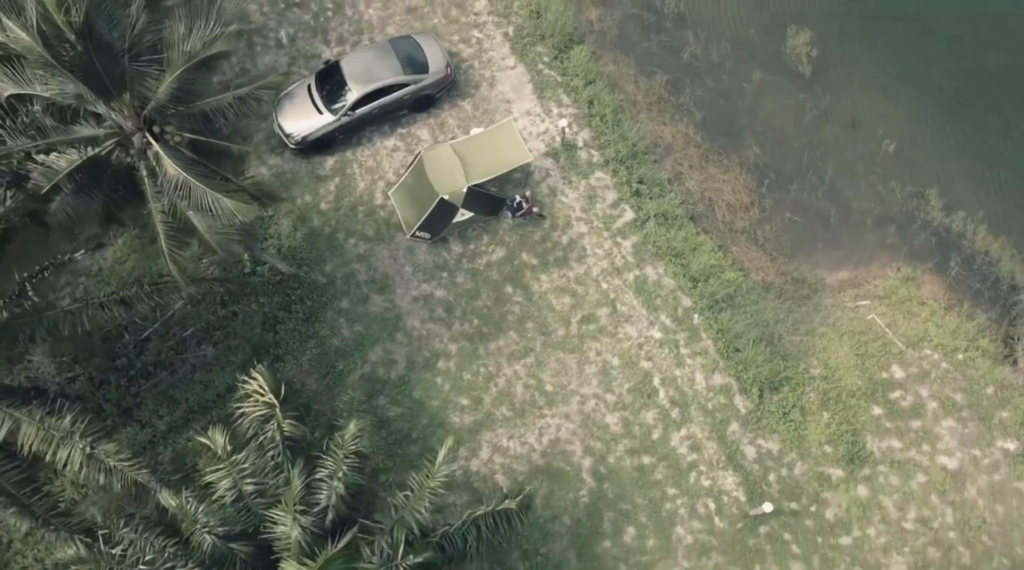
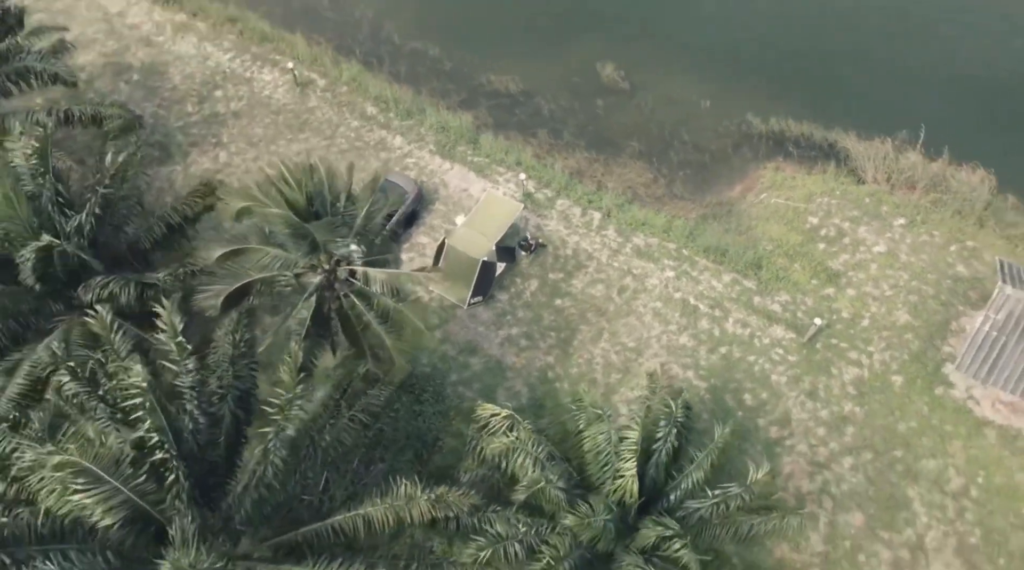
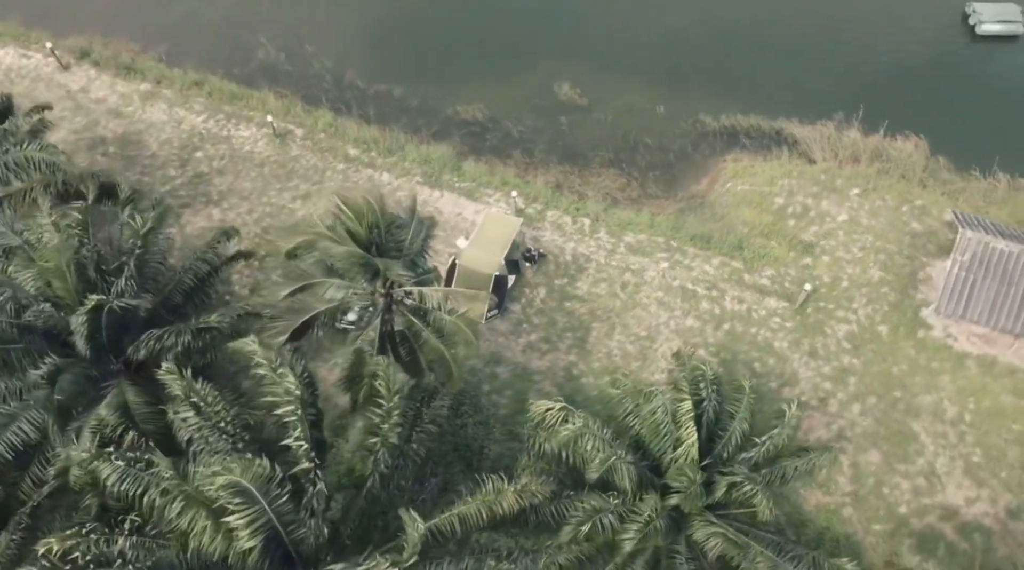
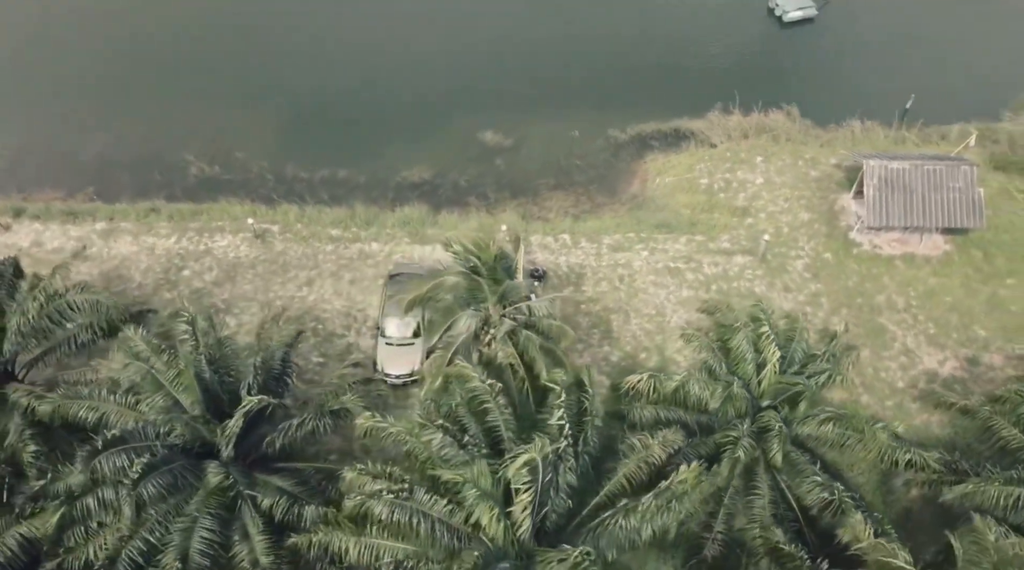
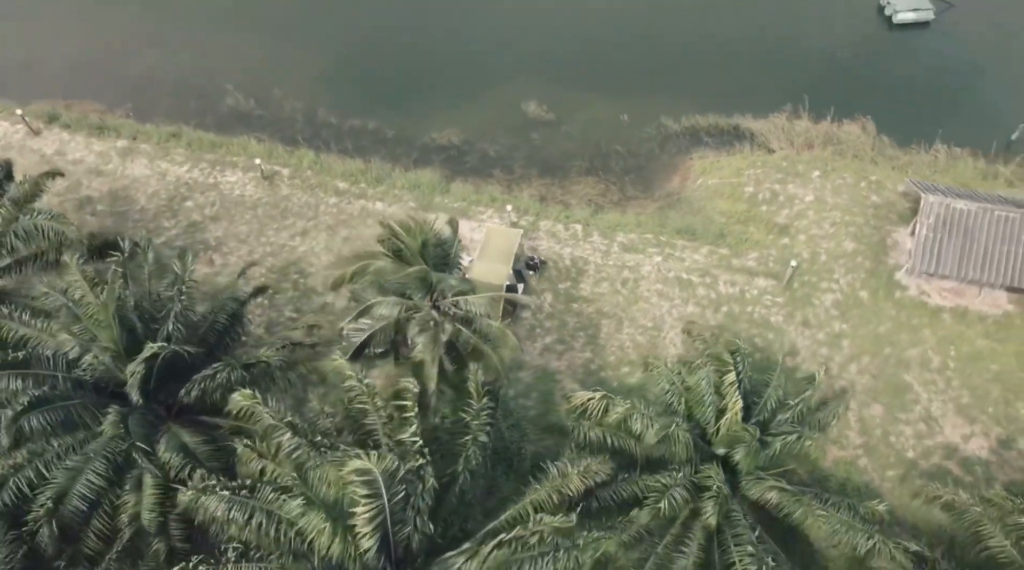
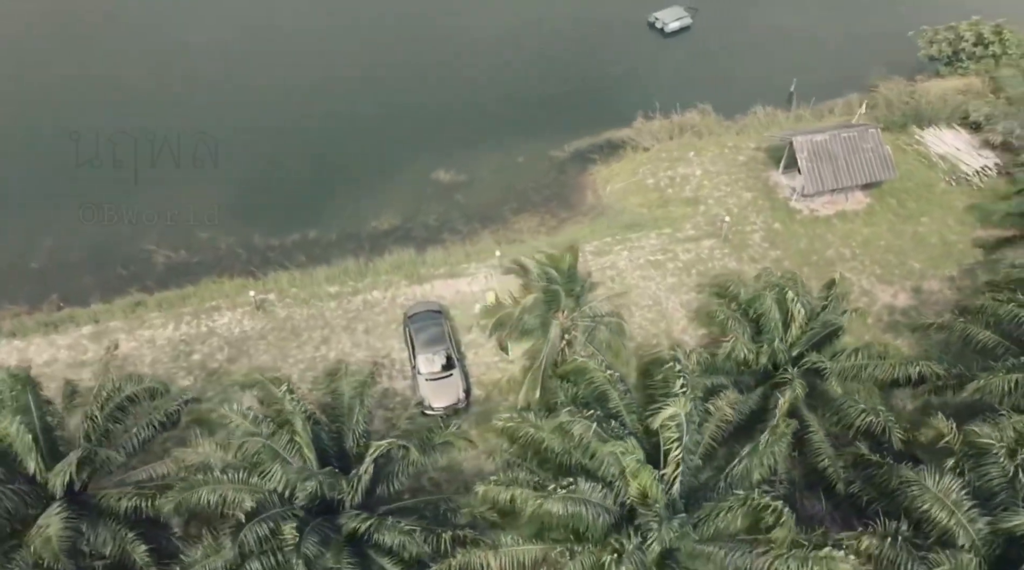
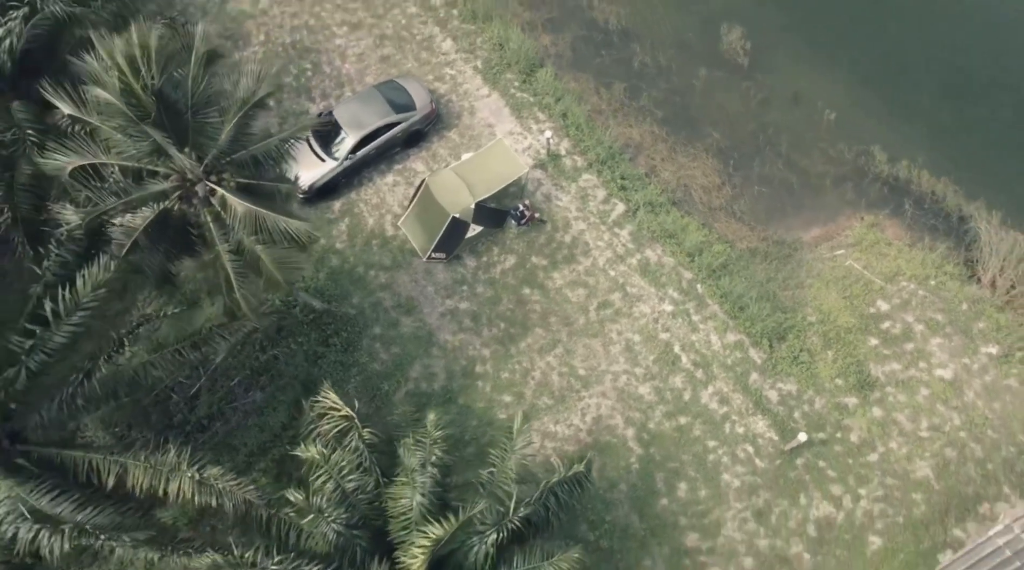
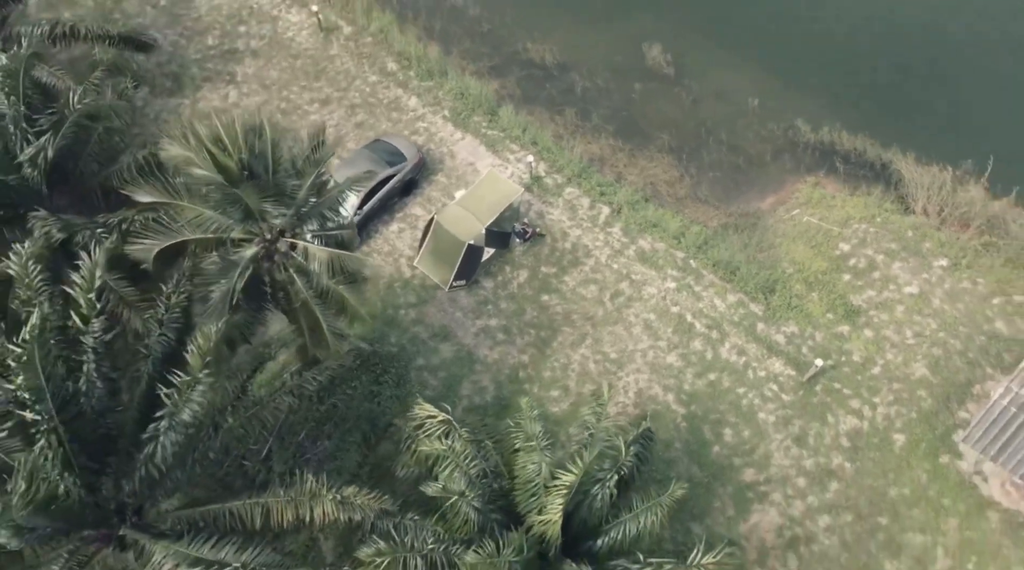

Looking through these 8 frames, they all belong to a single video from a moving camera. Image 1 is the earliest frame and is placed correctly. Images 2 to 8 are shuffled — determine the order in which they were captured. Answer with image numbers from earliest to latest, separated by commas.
7, 8, 2, 3, 5, 4, 6
